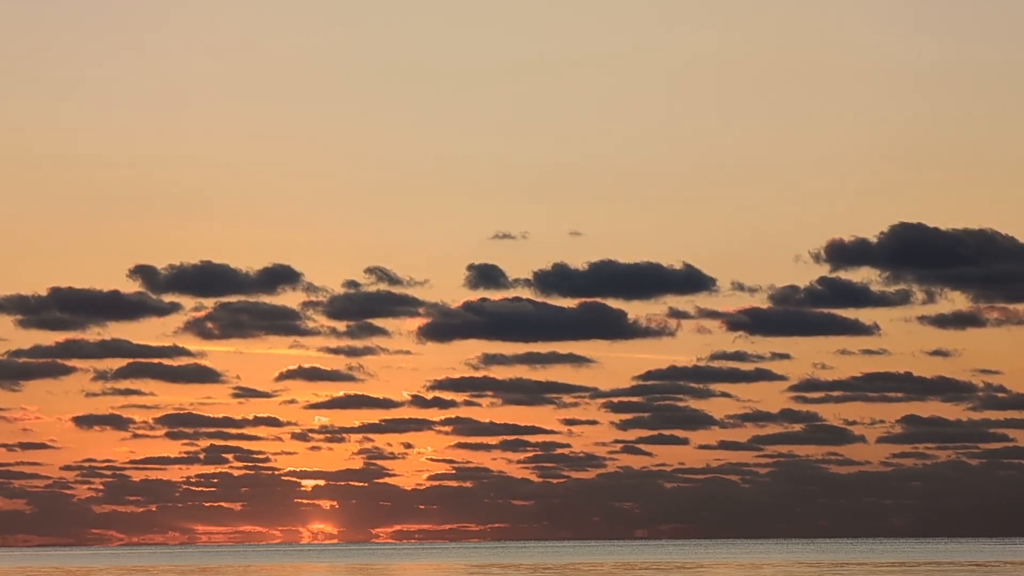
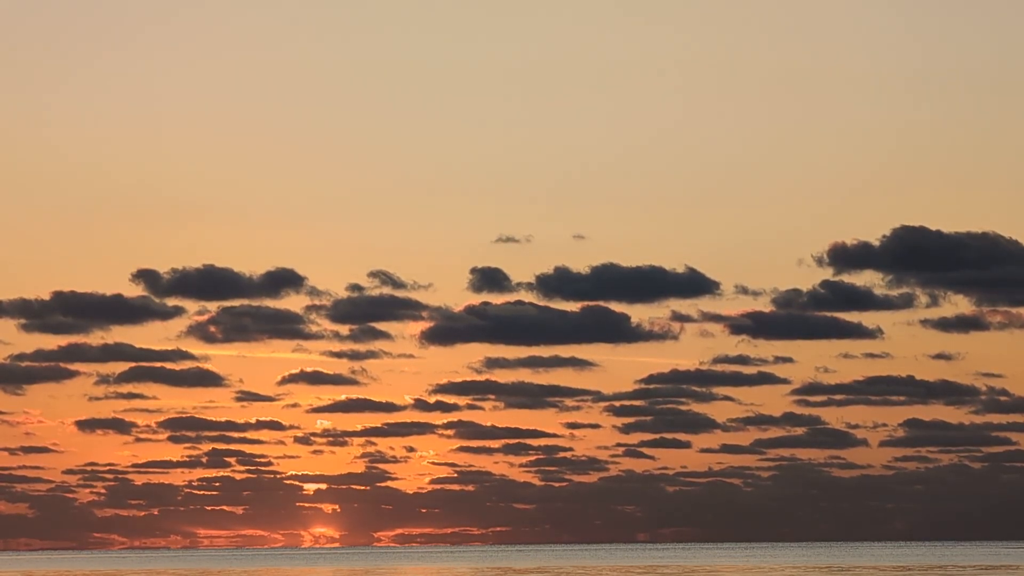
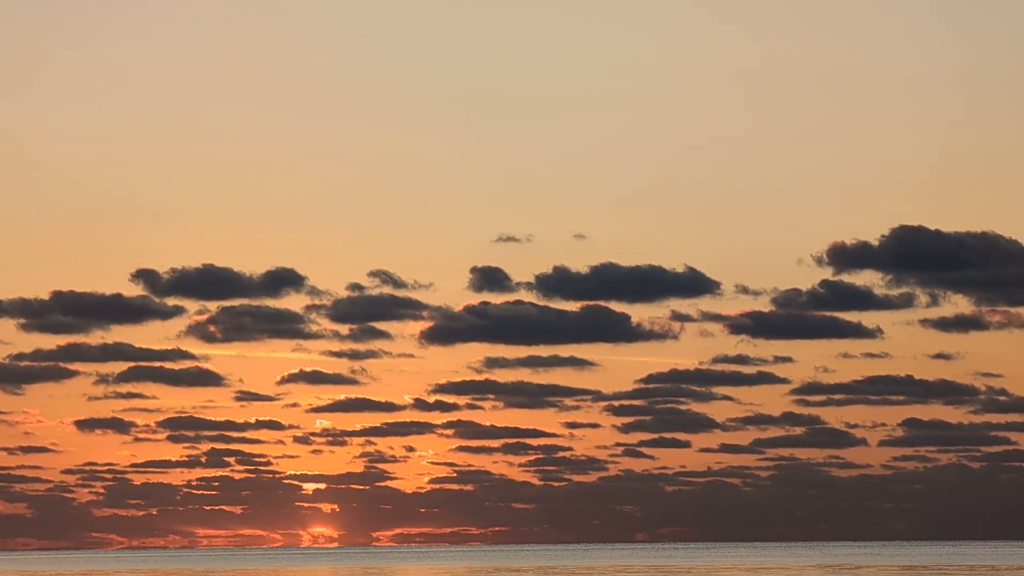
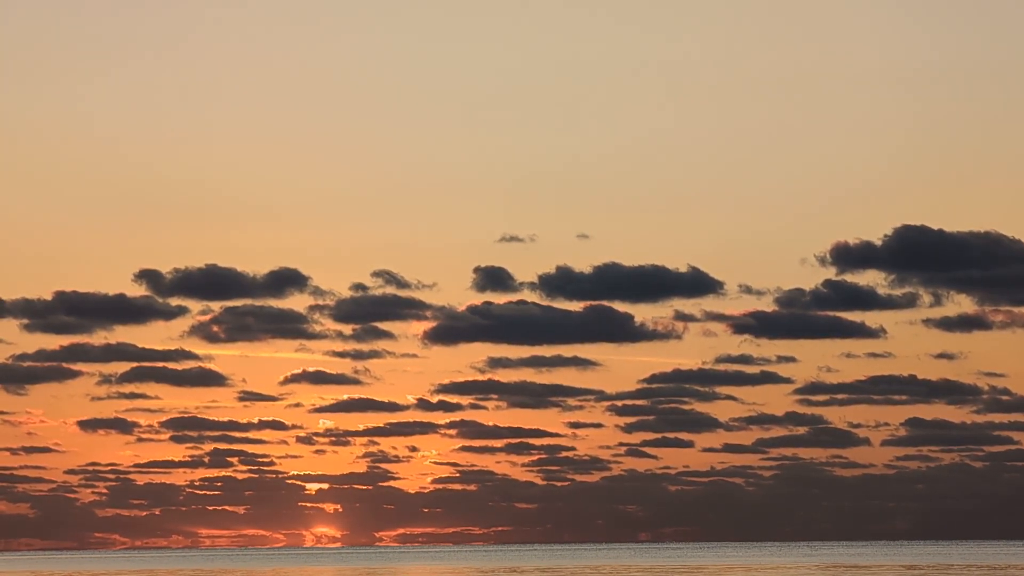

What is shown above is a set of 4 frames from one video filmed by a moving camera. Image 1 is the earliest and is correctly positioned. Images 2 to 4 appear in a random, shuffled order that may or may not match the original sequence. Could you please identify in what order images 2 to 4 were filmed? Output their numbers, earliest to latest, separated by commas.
2, 3, 4
